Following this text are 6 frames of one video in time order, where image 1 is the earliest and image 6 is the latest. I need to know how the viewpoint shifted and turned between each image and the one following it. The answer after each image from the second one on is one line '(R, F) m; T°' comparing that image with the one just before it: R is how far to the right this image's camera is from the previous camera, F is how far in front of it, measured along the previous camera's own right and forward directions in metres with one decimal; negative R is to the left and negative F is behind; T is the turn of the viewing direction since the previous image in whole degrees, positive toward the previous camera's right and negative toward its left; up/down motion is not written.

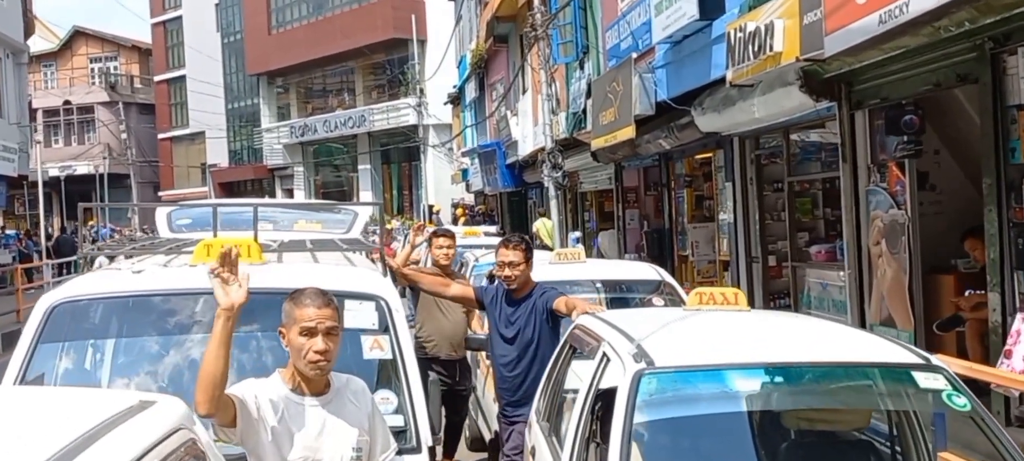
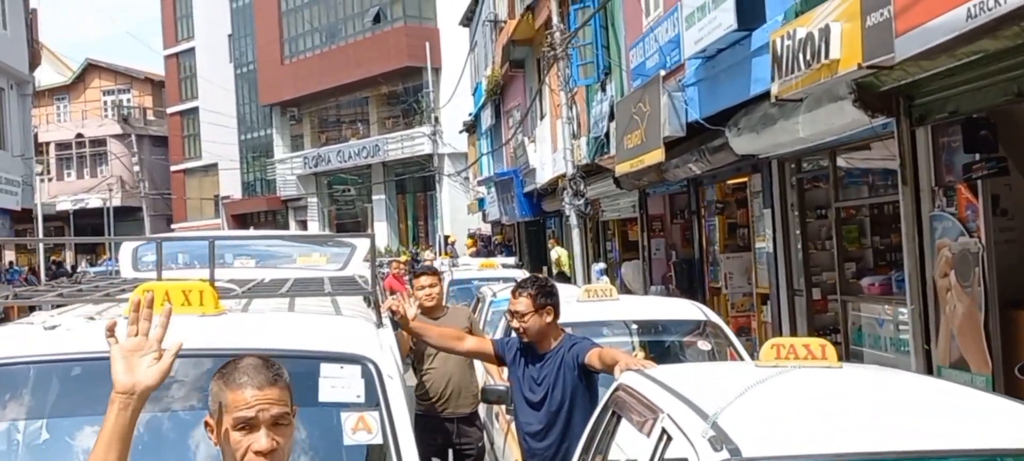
(0.0, +0.8) m; -1°
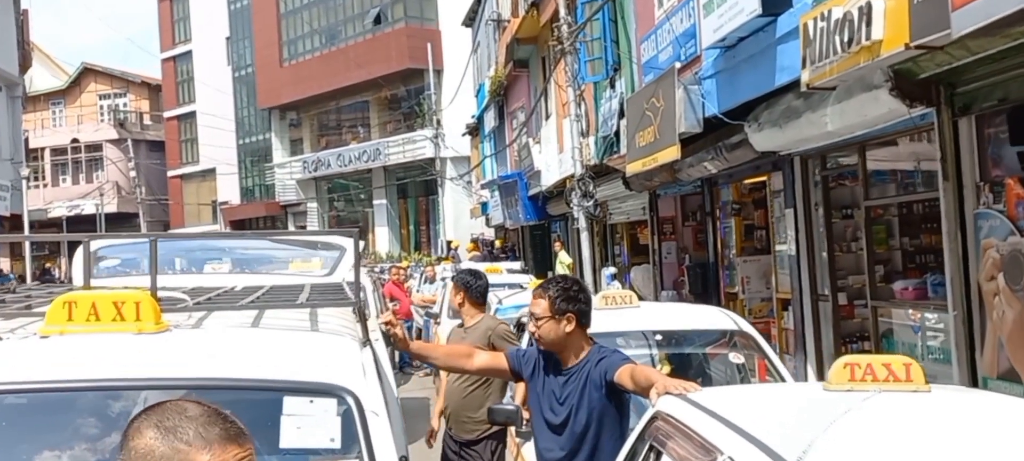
(0.0, +0.6) m; 0°
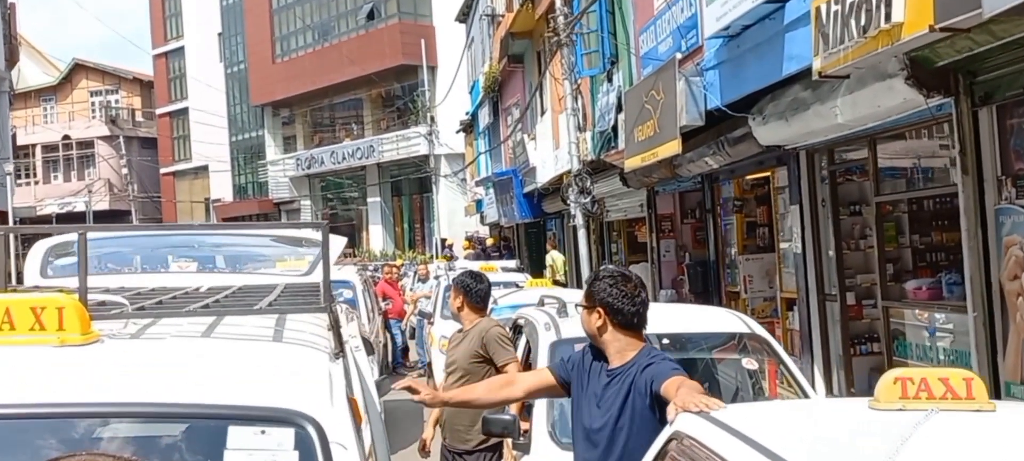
(0.0, +0.4) m; 0°
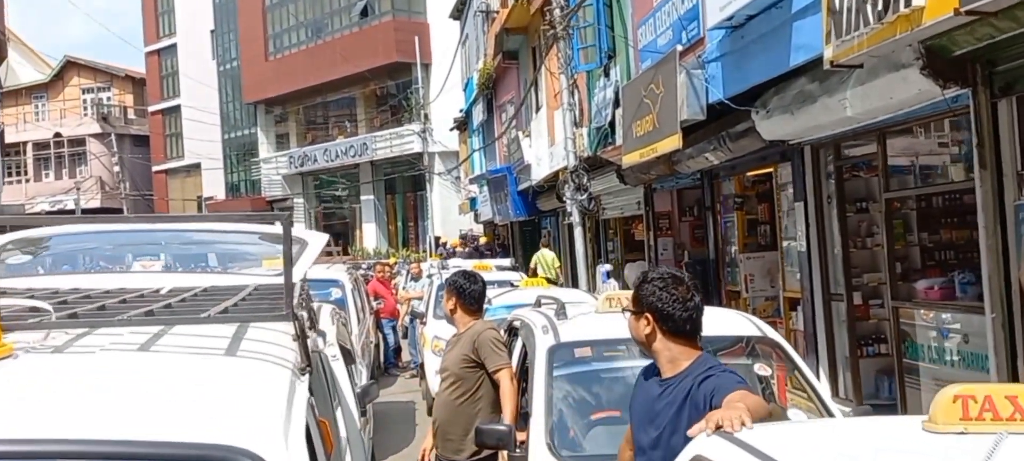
(0.0, +0.3) m; 0°
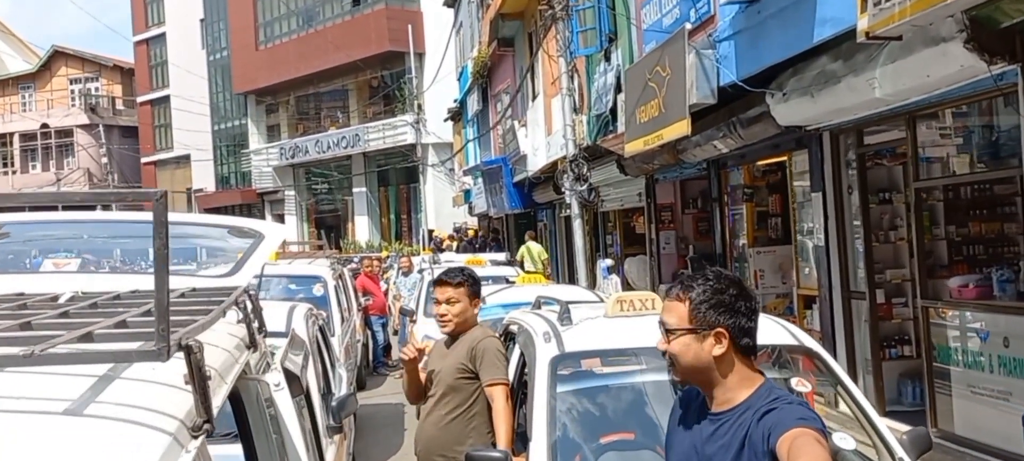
(0.0, +0.6) m; 0°
